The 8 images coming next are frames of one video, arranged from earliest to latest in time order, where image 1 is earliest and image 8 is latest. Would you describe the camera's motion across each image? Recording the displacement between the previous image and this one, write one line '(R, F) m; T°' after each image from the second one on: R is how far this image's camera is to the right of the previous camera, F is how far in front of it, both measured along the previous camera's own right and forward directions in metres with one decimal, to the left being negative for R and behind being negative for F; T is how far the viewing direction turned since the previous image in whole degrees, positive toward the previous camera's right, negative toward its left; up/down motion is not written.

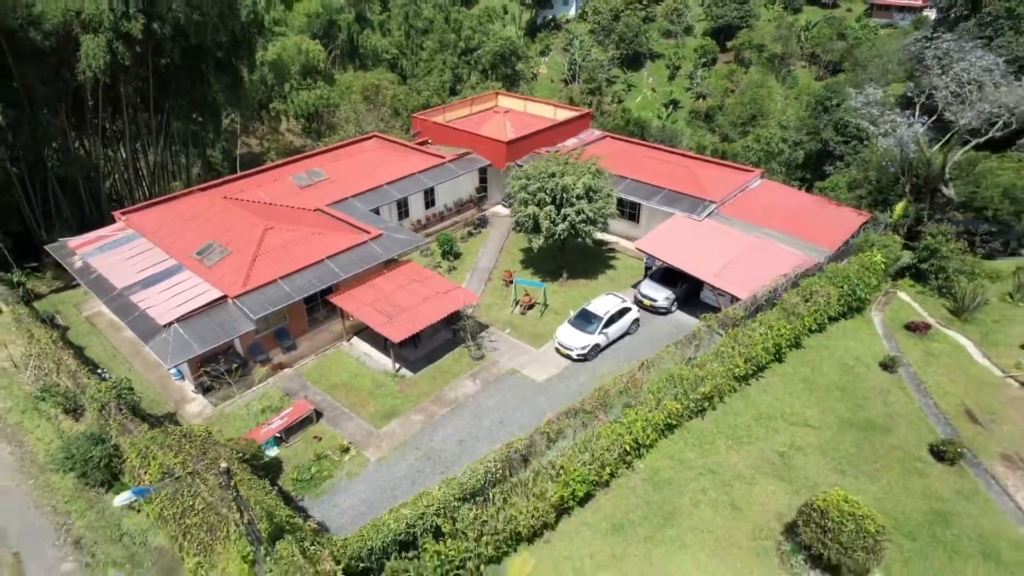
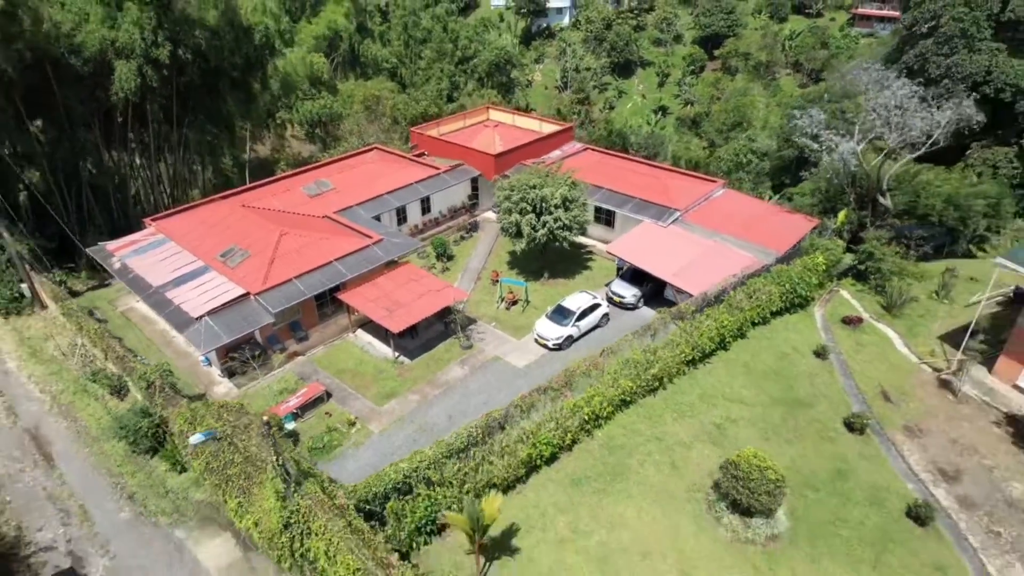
(+0.4, -2.6) m; 0°
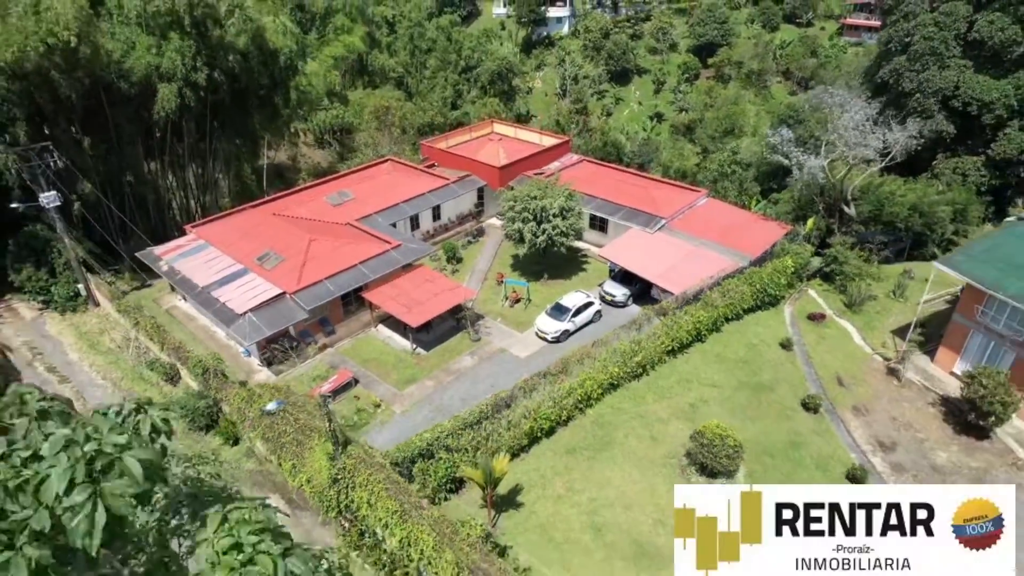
(-0.1, -2.7) m; 0°
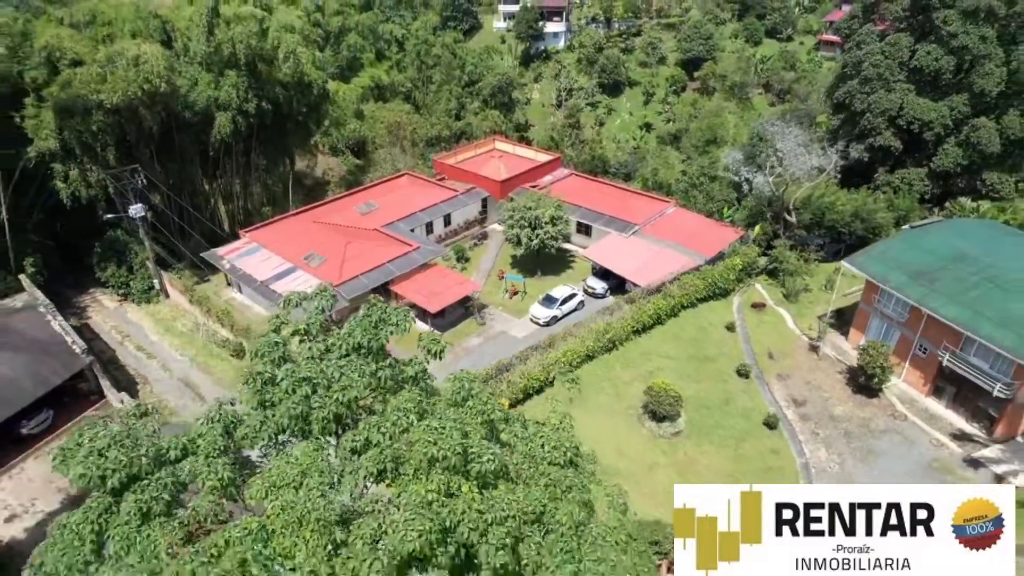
(0.0, -5.3) m; 0°
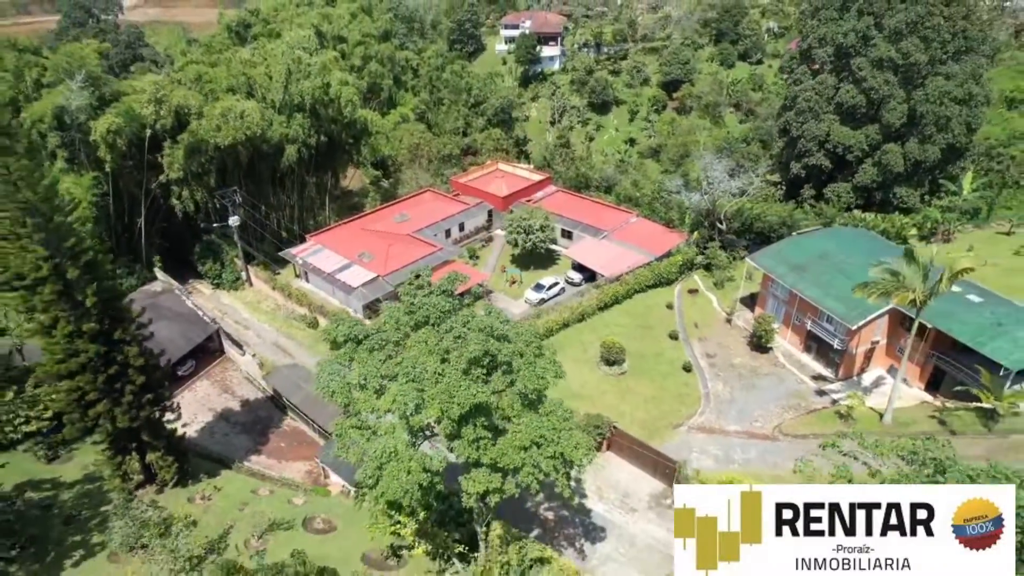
(+0.1, -9.9) m; 0°
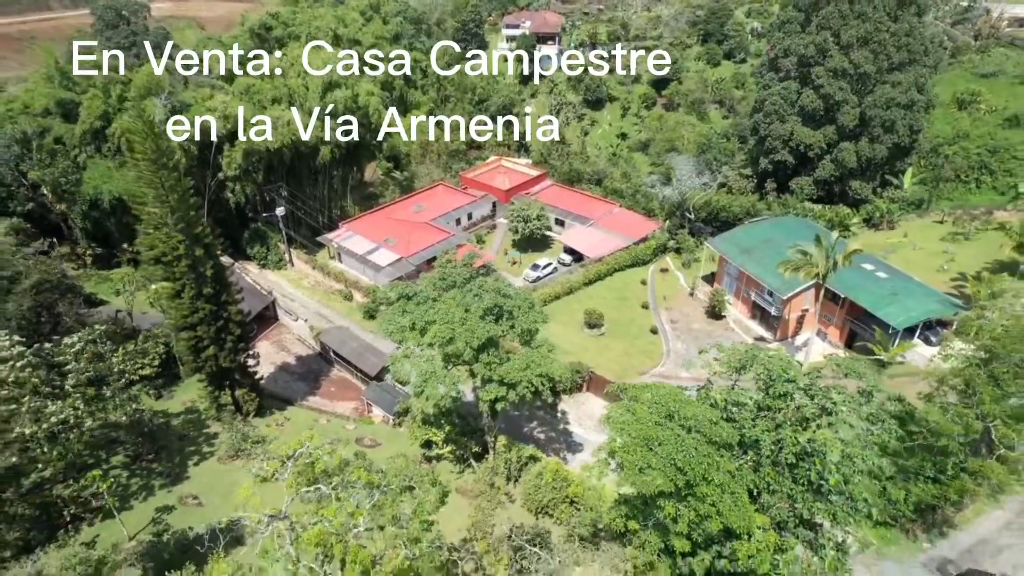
(0.0, -7.4) m; 0°
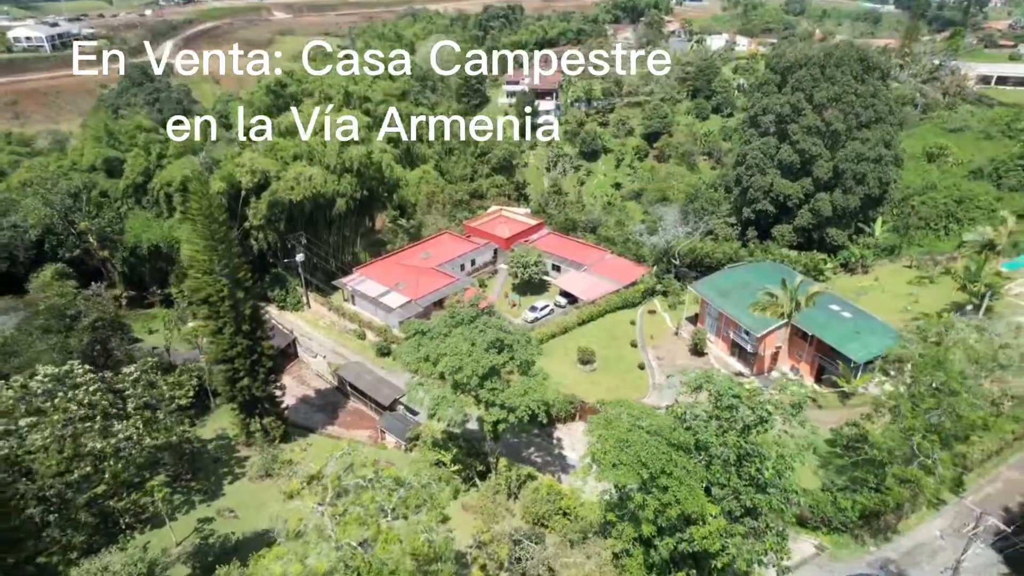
(0.0, -3.9) m; 0°
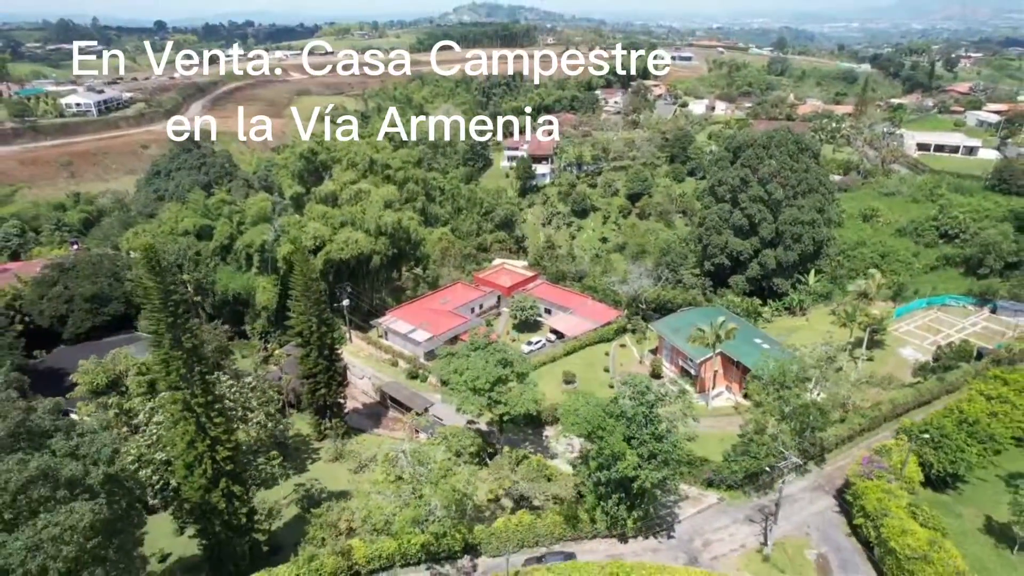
(0.0, -13.0) m; 0°
